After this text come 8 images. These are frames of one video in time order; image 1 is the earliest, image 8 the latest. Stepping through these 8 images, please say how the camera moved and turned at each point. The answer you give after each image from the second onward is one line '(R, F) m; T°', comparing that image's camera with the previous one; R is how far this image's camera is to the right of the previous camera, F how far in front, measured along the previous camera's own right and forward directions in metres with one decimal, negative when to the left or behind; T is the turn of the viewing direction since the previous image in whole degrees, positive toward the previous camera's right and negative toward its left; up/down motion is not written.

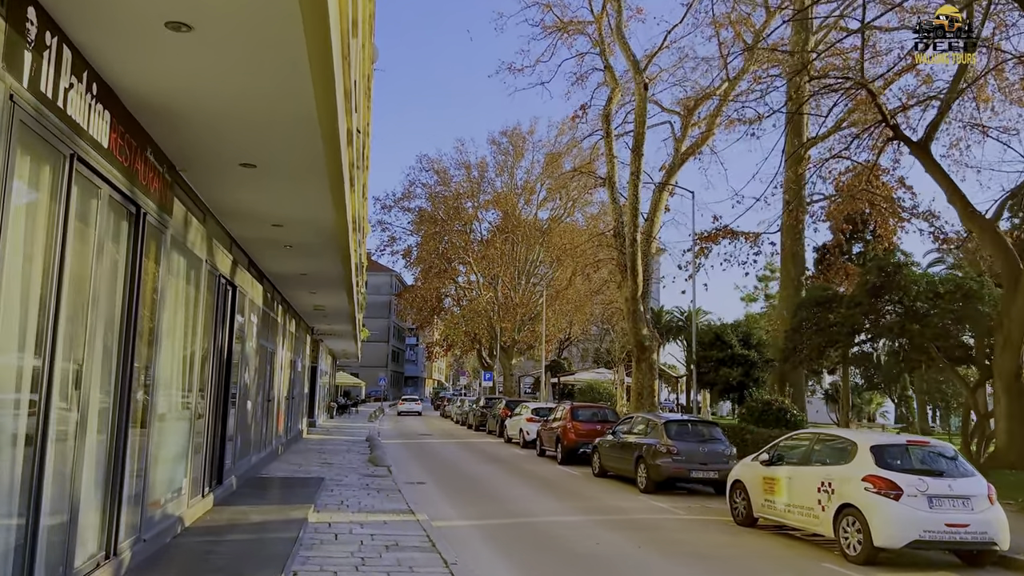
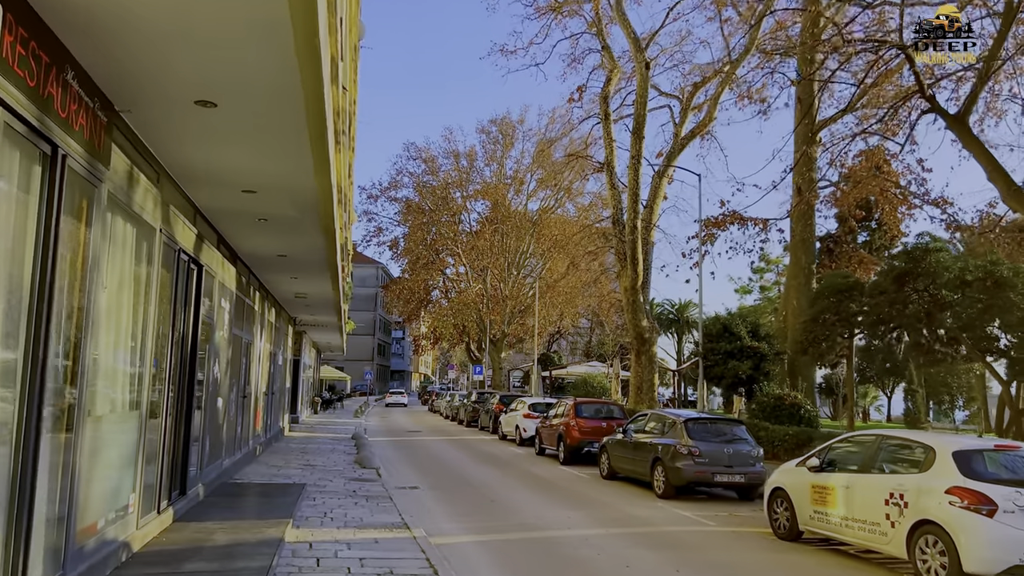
(-0.3, +1.4) m; +1°
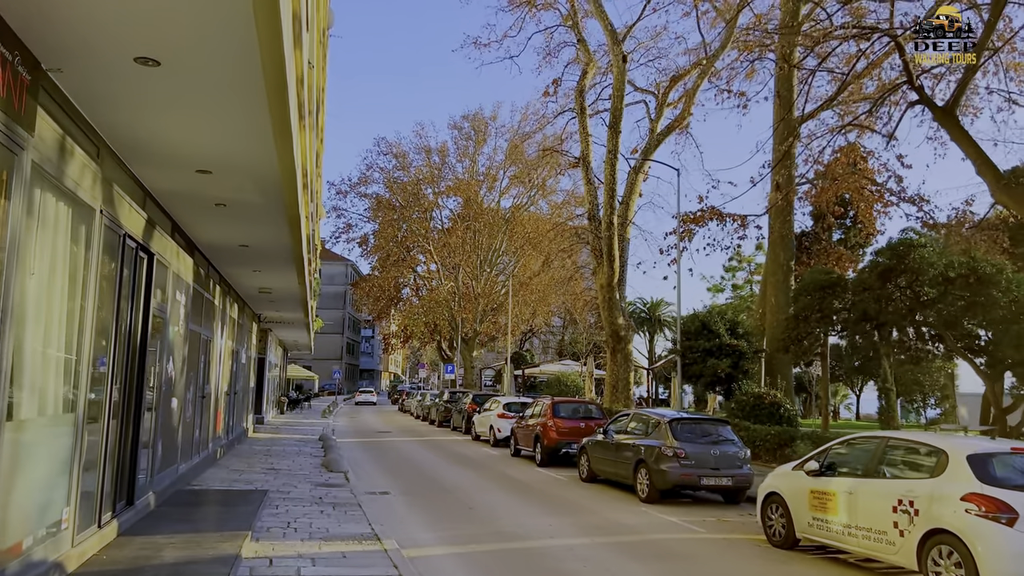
(-0.1, +0.6) m; +2°
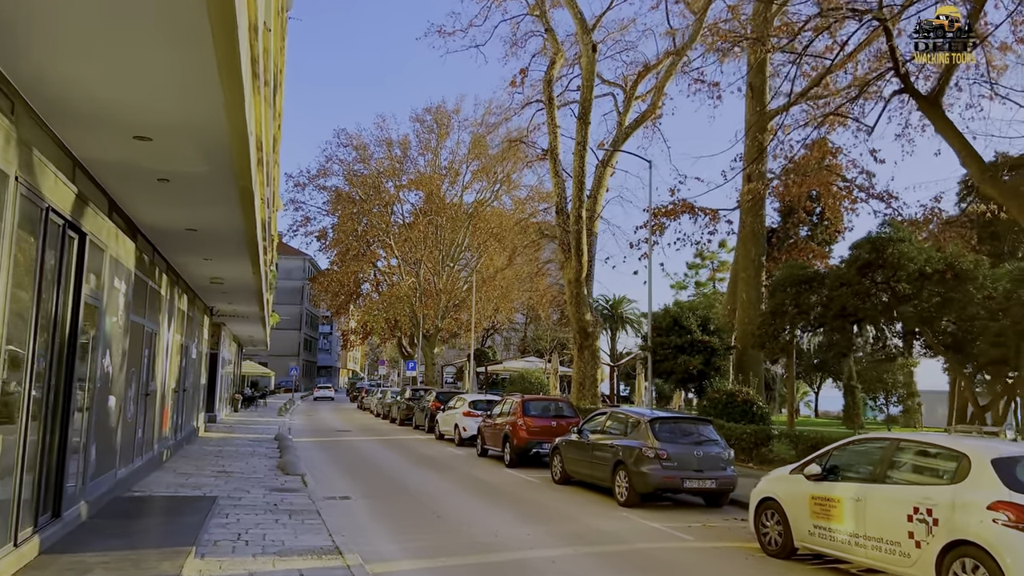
(-0.2, +0.8) m; +3°
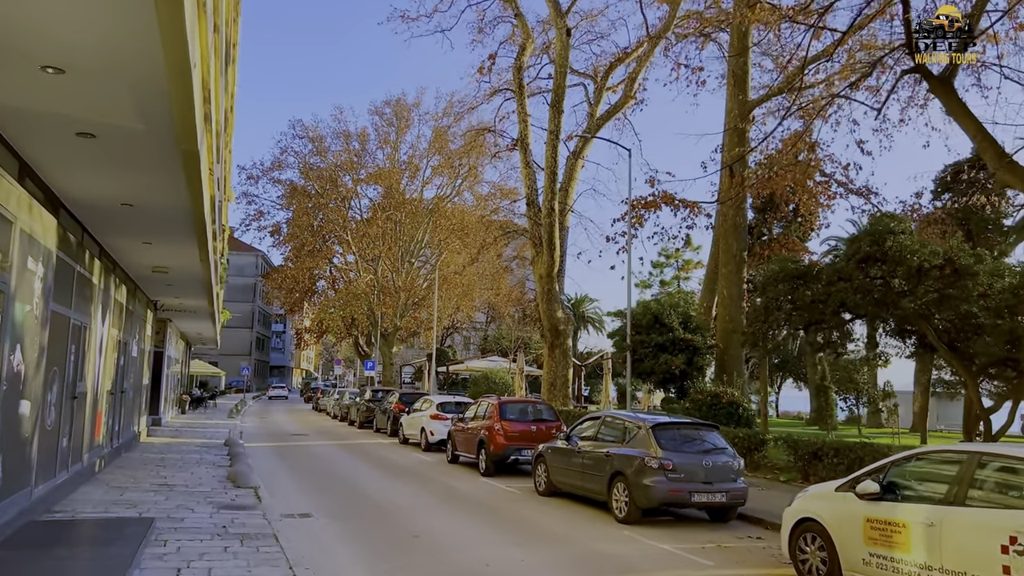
(-0.4, +1.3) m; +3°
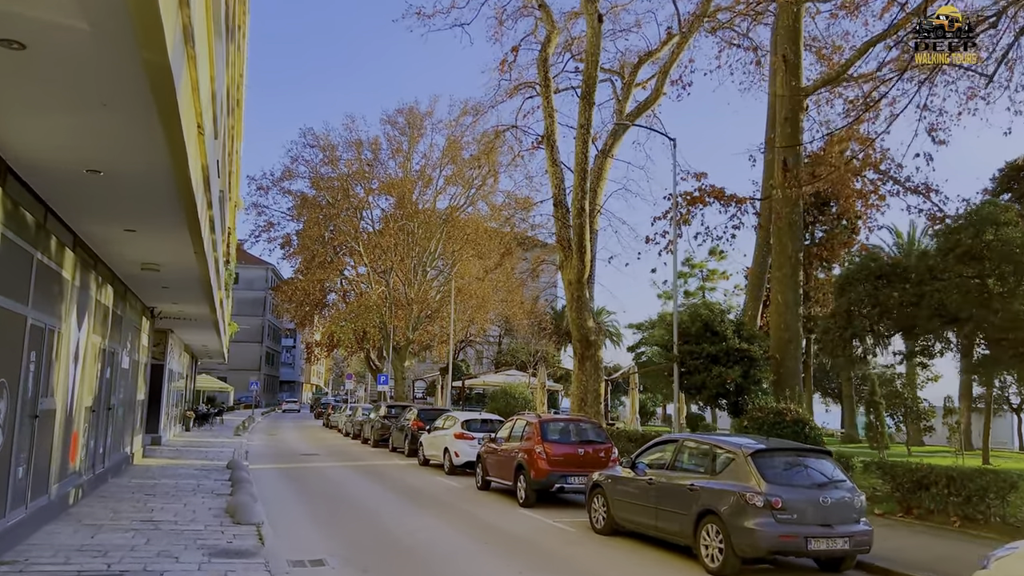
(-0.5, +1.9) m; -1°
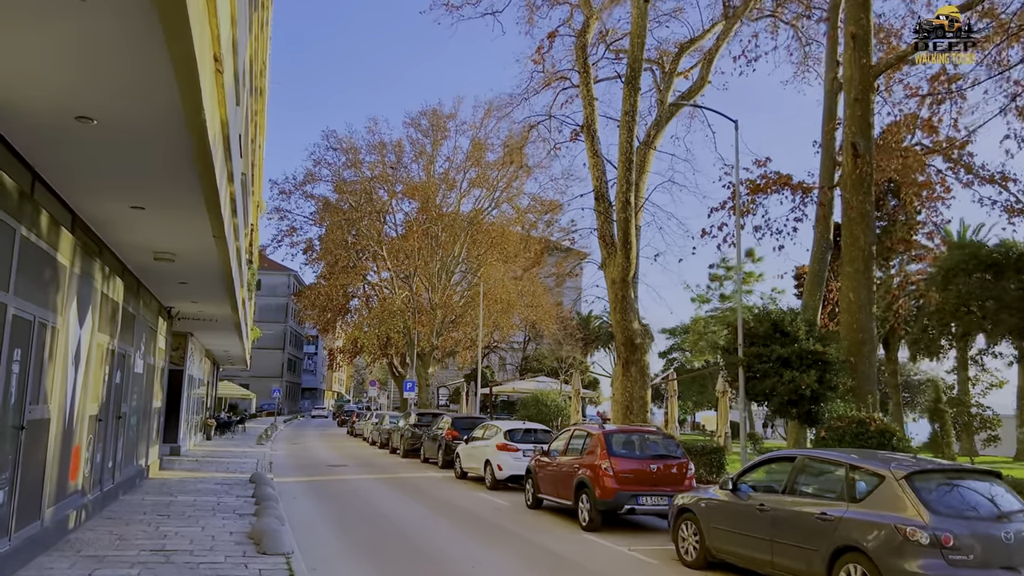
(-0.6, +1.5) m; -1°
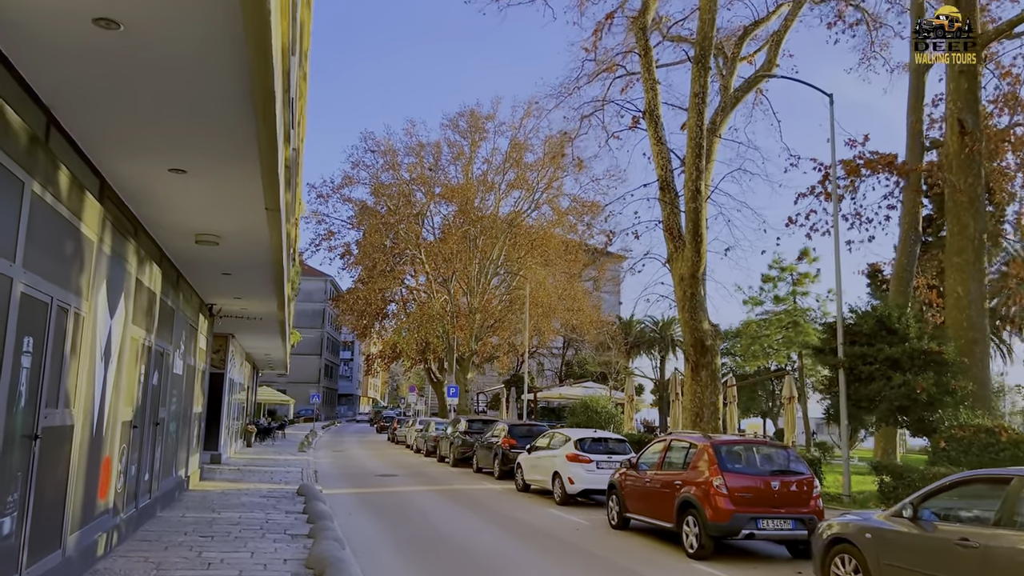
(-0.7, +1.5) m; -2°
